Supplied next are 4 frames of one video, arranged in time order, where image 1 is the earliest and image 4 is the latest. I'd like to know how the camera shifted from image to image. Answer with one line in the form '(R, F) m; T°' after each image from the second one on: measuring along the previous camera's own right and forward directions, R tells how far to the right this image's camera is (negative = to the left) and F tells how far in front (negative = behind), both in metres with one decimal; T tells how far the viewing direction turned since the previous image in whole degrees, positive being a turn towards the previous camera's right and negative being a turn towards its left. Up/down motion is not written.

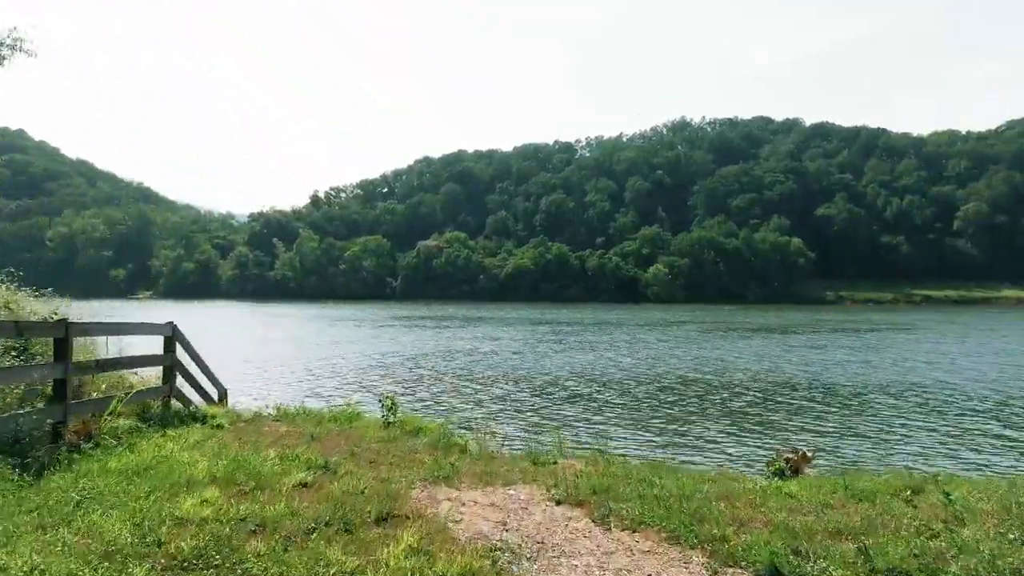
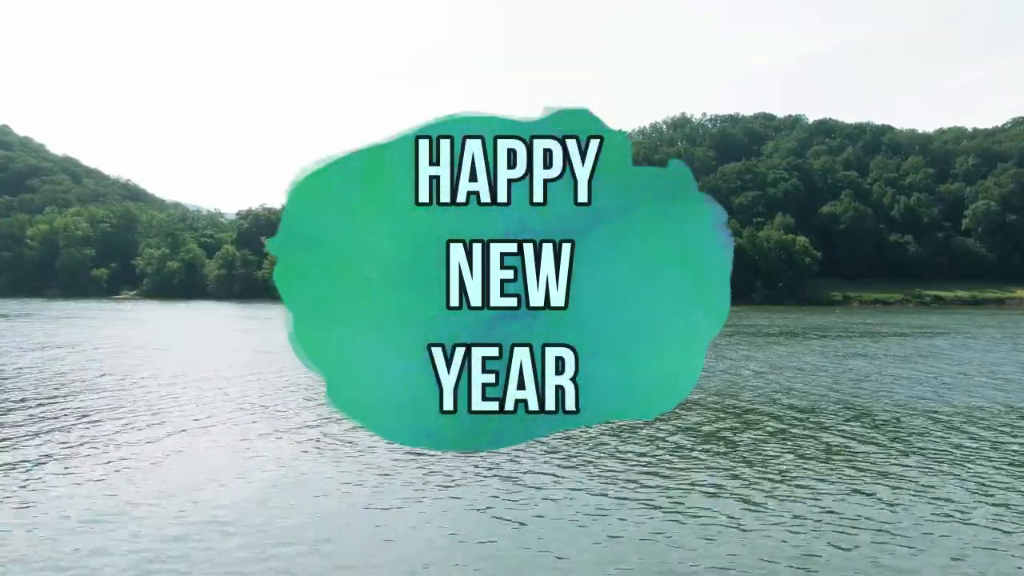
(+0.2, +4.0) m; 0°
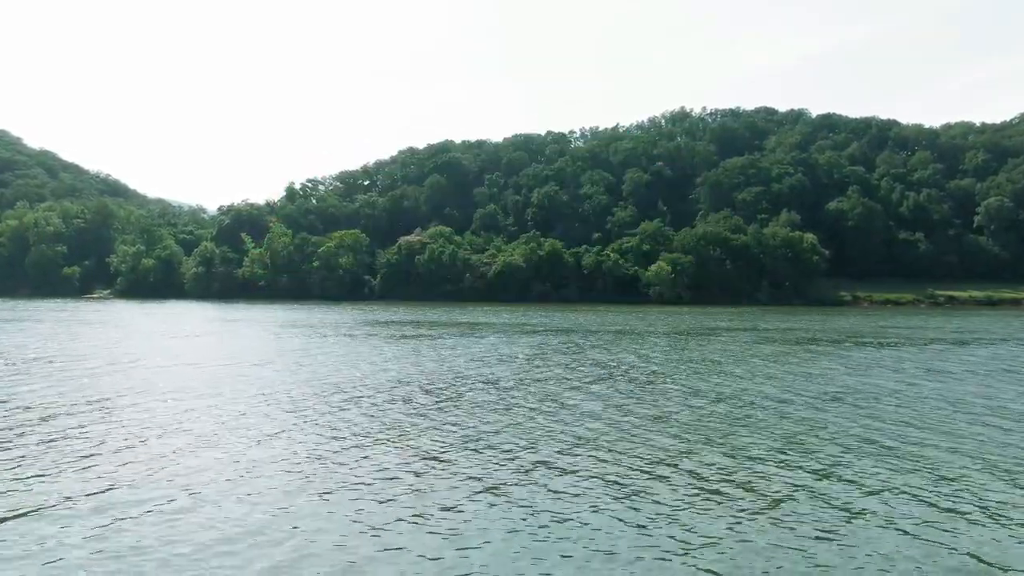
(+0.8, +5.6) m; 0°
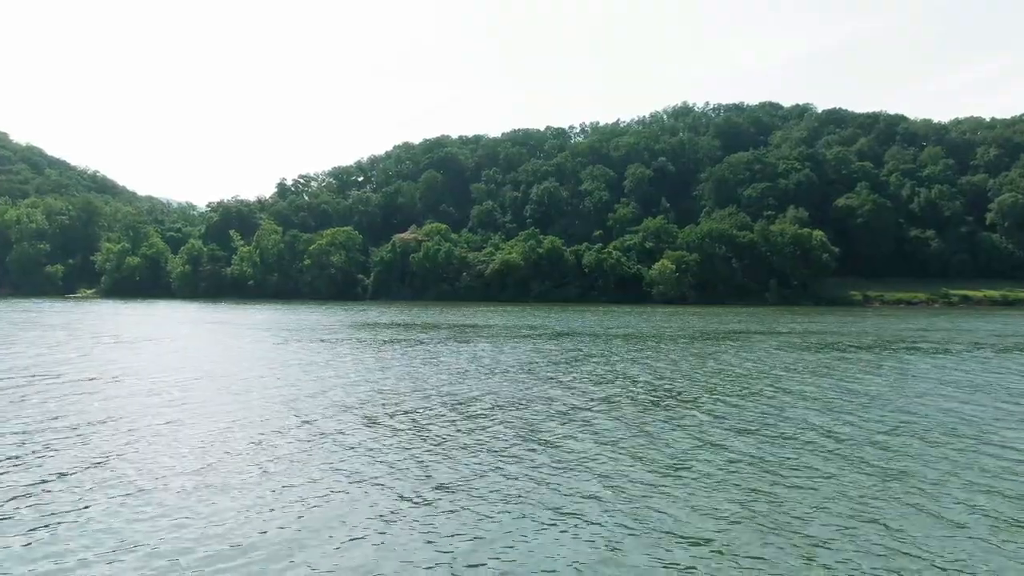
(+0.3, +4.0) m; 0°
